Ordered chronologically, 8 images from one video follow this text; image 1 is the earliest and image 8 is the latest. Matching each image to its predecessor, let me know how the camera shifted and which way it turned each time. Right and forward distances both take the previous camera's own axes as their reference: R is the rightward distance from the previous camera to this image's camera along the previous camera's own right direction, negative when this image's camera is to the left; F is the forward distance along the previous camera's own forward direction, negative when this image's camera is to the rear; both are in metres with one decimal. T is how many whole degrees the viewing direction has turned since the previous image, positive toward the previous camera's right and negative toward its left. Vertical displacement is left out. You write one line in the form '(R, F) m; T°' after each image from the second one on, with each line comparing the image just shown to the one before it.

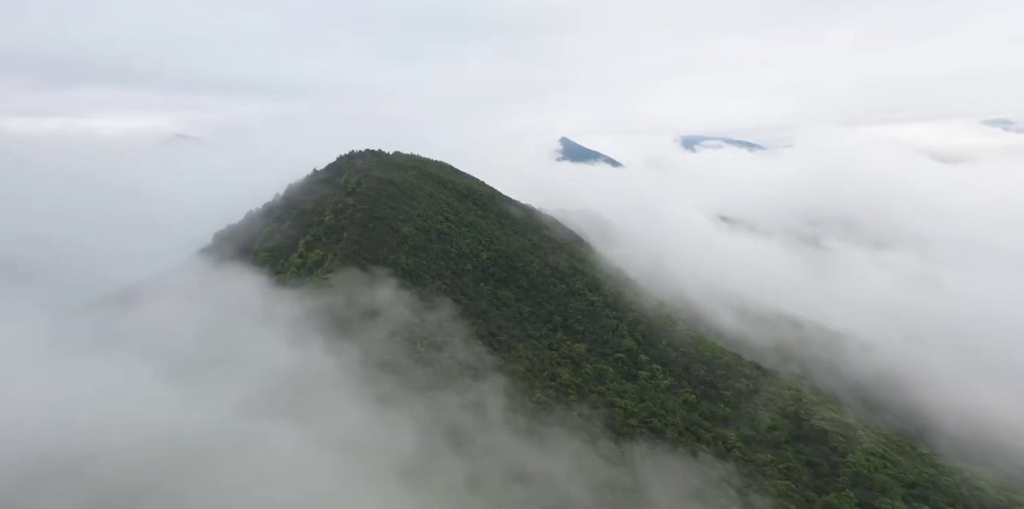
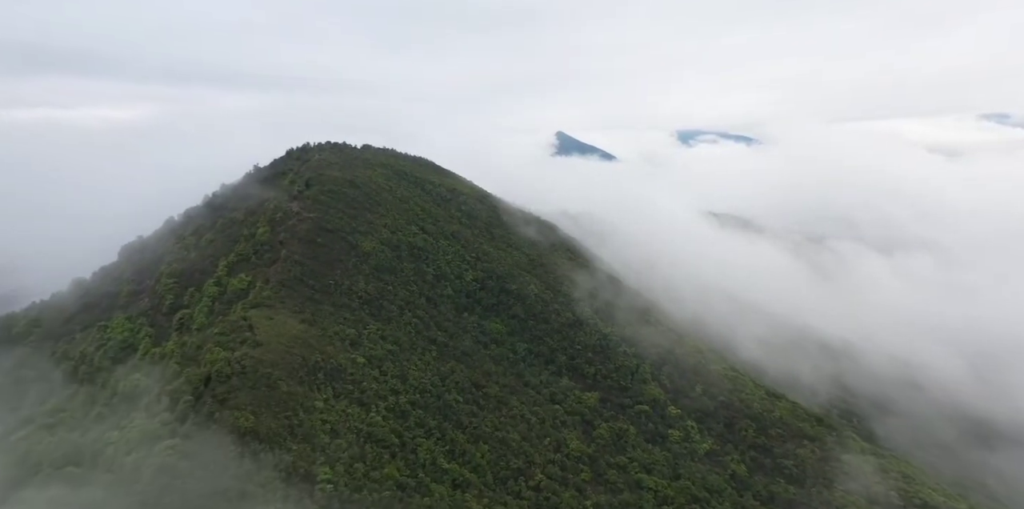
(+0.5, +14.7) m; 0°
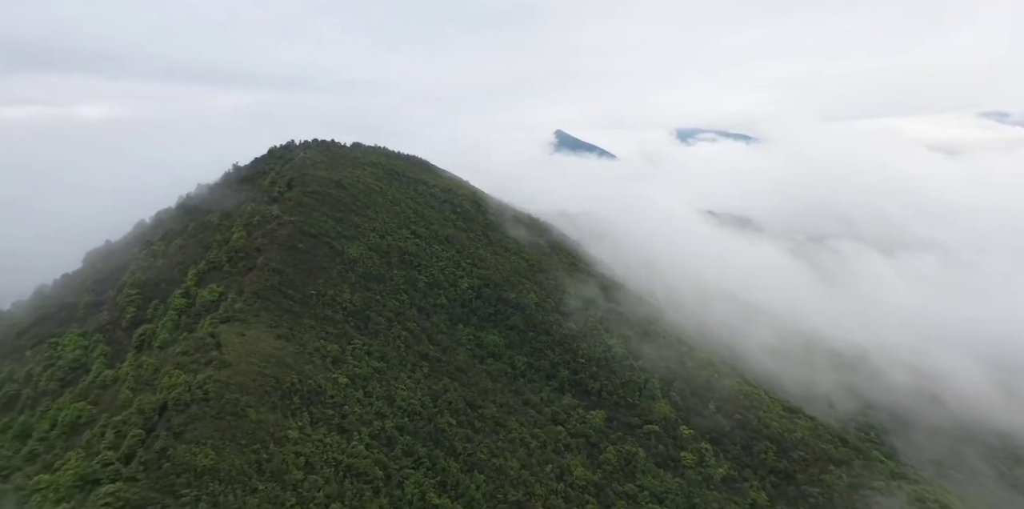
(+0.1, +4.0) m; 0°
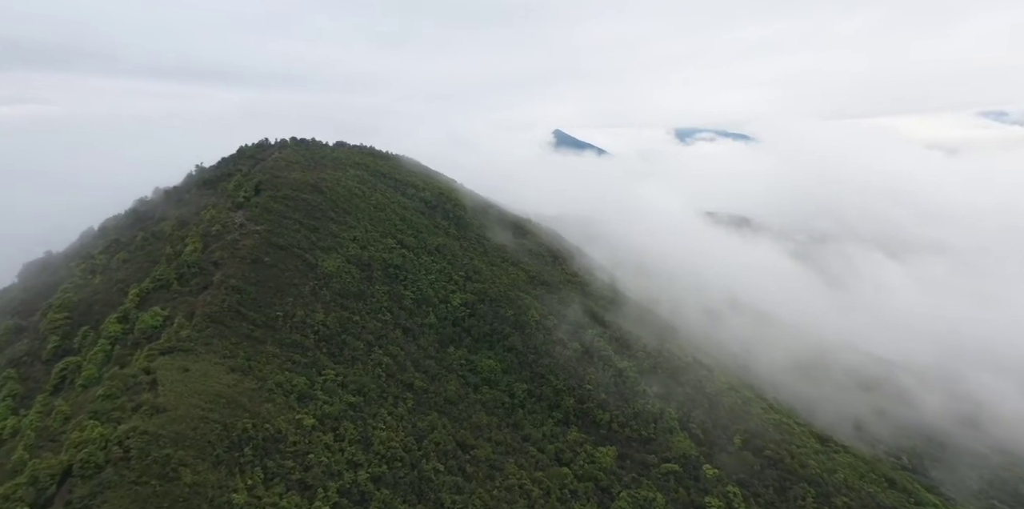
(+0.1, +5.9) m; 0°
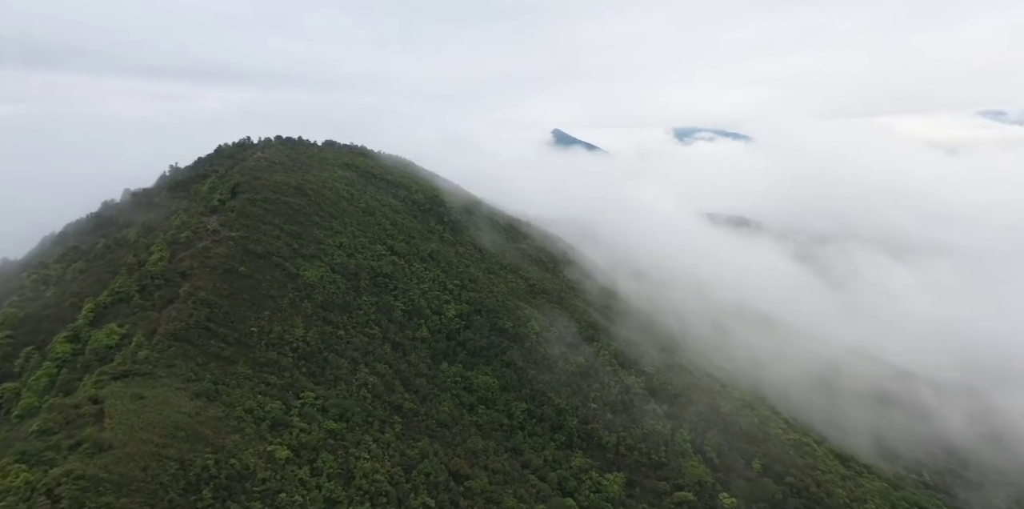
(+0.1, +3.4) m; 0°
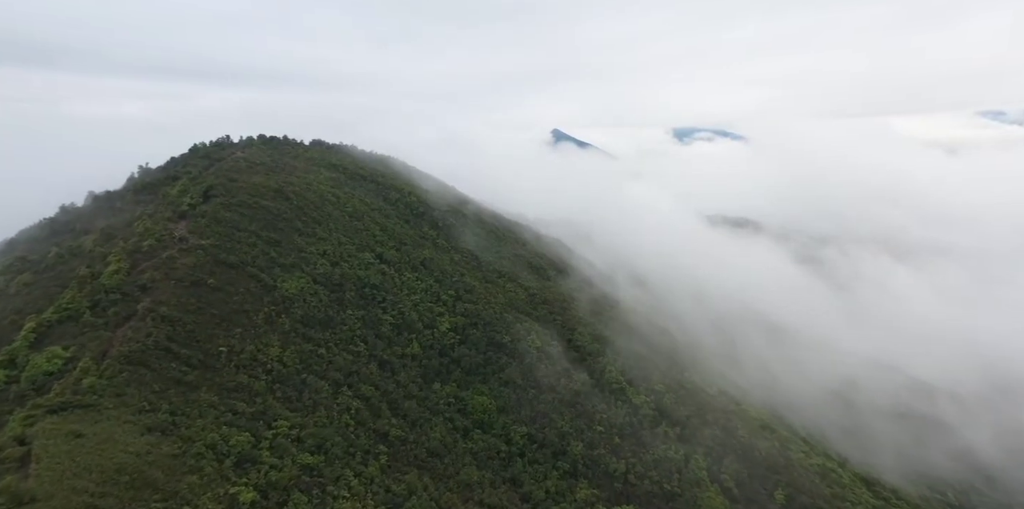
(+0.1, +3.5) m; 0°
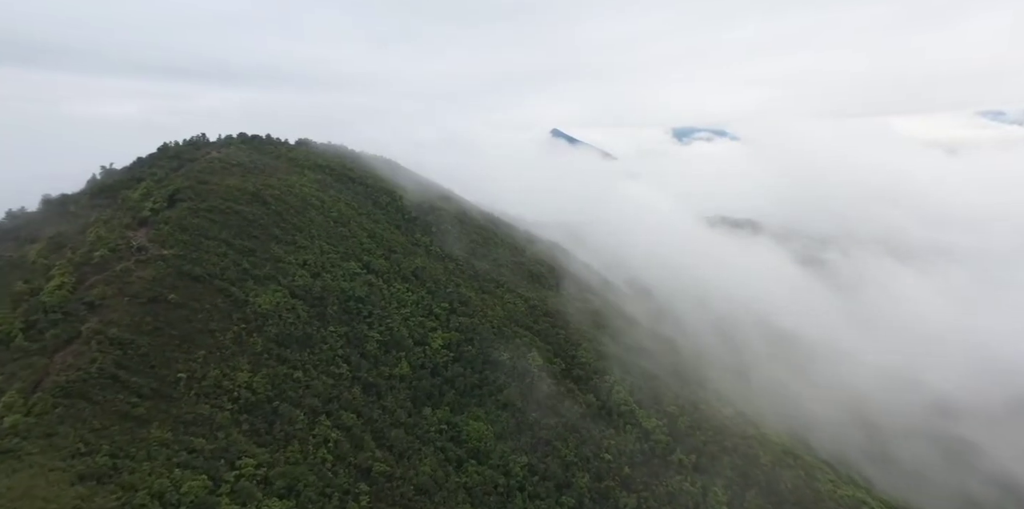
(0.0, +3.6) m; 0°
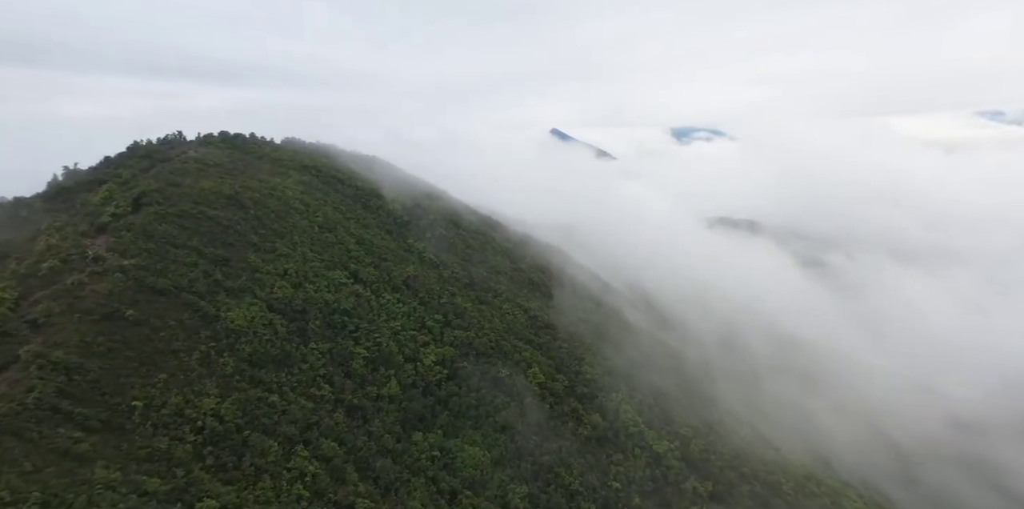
(0.0, +3.0) m; 0°
